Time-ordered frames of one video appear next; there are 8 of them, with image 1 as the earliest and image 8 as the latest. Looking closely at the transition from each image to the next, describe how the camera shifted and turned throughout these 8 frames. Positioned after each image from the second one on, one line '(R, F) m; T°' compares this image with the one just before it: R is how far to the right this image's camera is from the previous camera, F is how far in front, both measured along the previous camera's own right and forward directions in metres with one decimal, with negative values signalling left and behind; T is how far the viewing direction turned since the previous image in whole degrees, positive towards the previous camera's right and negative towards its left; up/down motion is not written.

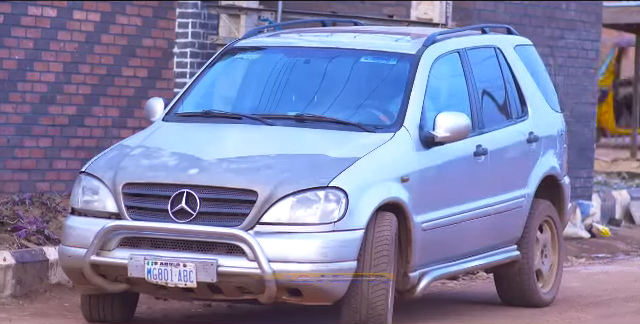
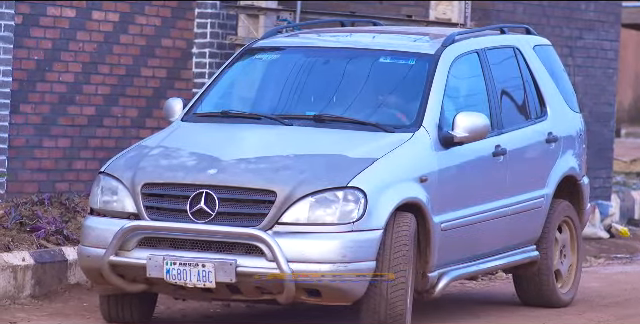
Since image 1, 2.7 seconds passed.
(0.0, 0.0) m; -1°
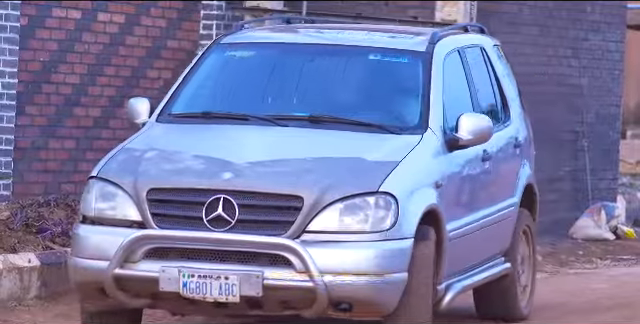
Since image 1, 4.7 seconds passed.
(0.0, -0.1) m; 0°
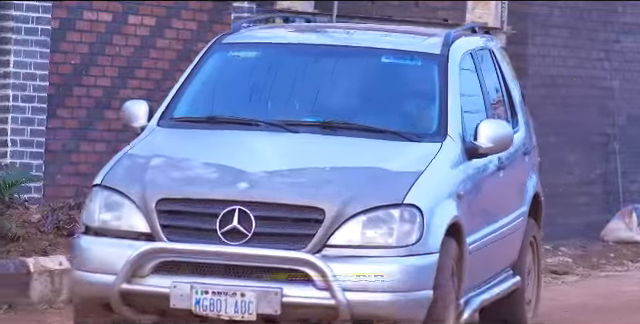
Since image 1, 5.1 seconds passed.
(0.0, +0.3) m; -1°
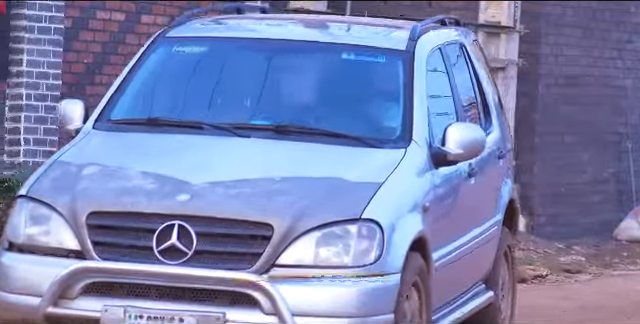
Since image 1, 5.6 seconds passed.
(+0.3, +0.6) m; -1°
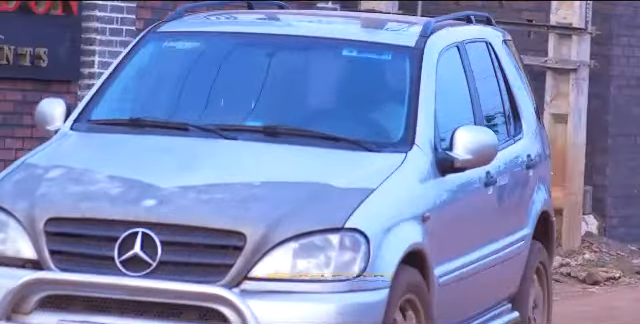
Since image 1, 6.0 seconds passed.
(+0.4, +0.5) m; -3°
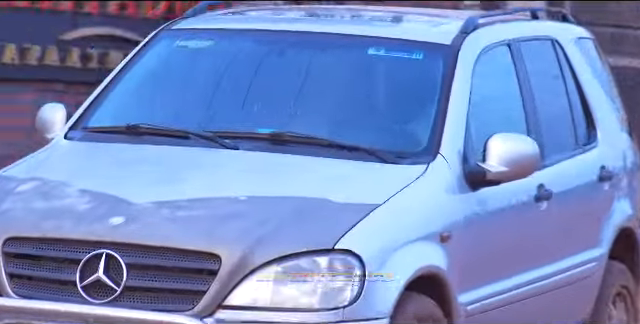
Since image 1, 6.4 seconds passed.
(+0.5, +0.6) m; -6°
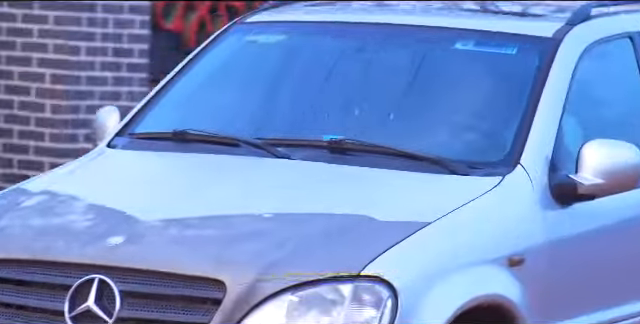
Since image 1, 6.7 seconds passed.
(+0.6, +0.7) m; -10°
